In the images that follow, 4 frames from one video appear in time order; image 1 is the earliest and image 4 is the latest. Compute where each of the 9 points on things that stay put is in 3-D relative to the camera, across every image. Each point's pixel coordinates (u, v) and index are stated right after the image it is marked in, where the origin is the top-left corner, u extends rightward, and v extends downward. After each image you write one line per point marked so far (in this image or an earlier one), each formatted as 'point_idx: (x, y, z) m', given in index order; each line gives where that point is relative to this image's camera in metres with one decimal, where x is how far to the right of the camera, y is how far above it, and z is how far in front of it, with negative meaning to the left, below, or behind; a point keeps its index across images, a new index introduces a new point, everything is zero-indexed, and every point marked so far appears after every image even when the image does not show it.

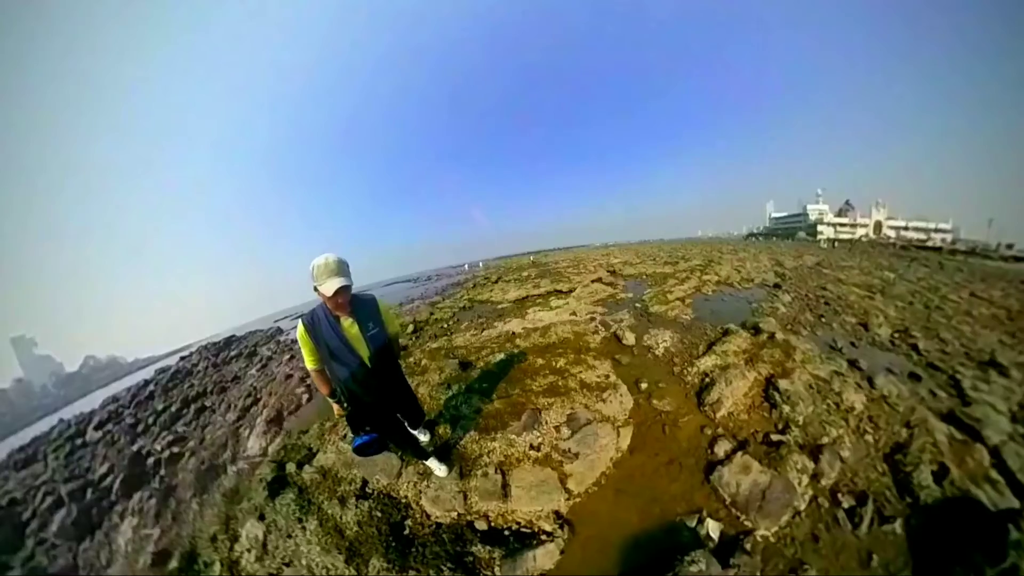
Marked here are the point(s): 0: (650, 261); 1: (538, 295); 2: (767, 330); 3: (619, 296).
0: (+3.7, +0.8, +12.8) m
1: (+0.6, -0.1, +9.8) m
2: (+3.9, -0.6, +7.3) m
3: (+2.1, -0.1, +9.4) m
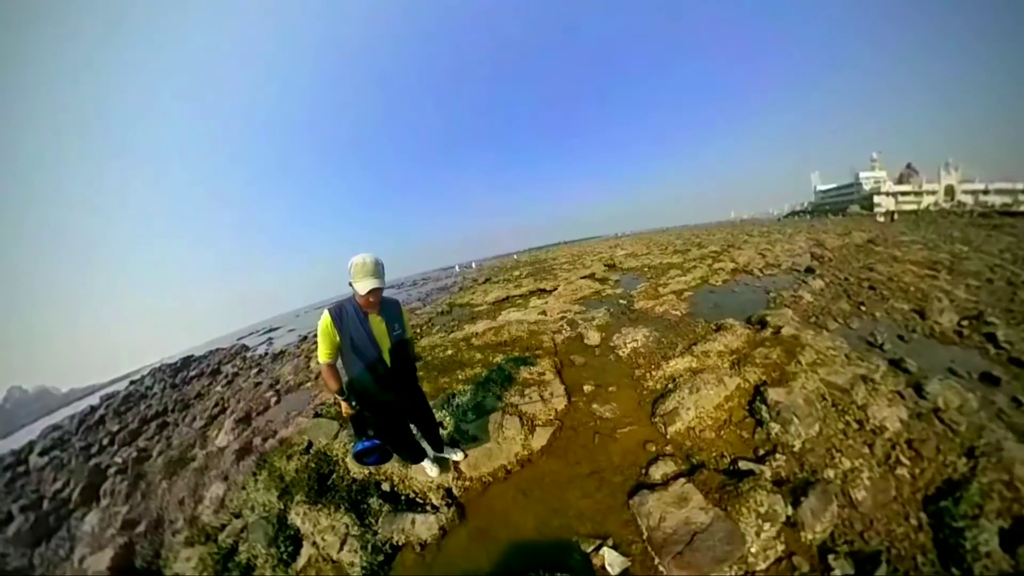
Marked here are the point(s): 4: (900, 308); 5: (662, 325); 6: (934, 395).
0: (+3.5, +0.9, +11.2) m
1: (+0.1, -0.2, +8.6) m
2: (+3.2, -0.5, +5.7) m
3: (+1.6, -0.1, +8.1) m
4: (+5.7, -0.3, +6.7) m
5: (+2.1, -0.5, +6.5) m
6: (+4.0, -1.0, +4.4) m
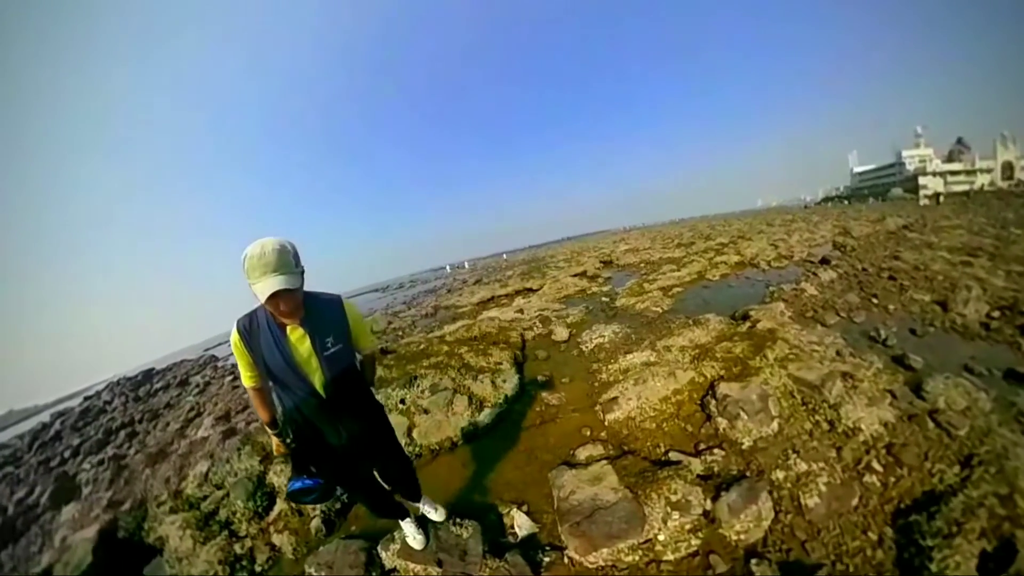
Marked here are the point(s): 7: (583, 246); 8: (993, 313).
0: (+3.4, +1.0, +10.6) m
1: (-0.1, -0.1, +8.3) m
2: (+2.7, -0.4, +5.2) m
3: (+1.3, 0.0, +7.6) m
4: (+5.3, -0.1, +6.0) m
5: (+1.7, -0.4, +6.0) m
6: (+3.5, -0.9, +3.8) m
7: (+1.8, +1.1, +11.7) m
8: (+5.5, -0.3, +5.3) m
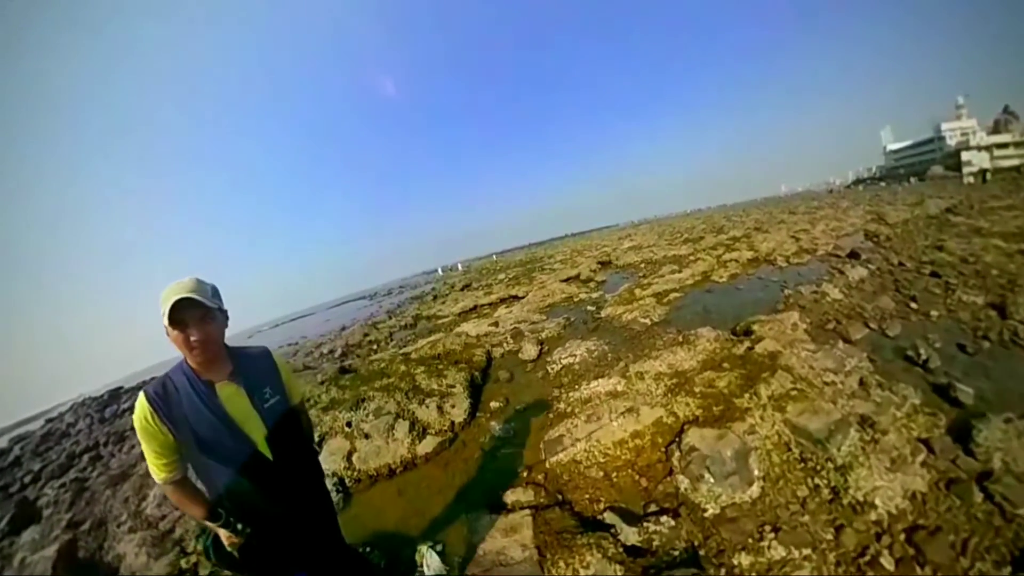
0: (+3.3, +1.1, +9.7) m
1: (-0.4, -0.3, +7.5) m
2: (+2.3, -0.5, +4.3) m
3: (+1.0, -0.1, +6.8) m
4: (+4.9, -0.2, +5.0) m
5: (+1.3, -0.6, +5.2) m
6: (+3.0, -1.0, +2.9) m
7: (+1.7, +1.1, +10.8) m
8: (+5.1, -0.4, +4.3) m
